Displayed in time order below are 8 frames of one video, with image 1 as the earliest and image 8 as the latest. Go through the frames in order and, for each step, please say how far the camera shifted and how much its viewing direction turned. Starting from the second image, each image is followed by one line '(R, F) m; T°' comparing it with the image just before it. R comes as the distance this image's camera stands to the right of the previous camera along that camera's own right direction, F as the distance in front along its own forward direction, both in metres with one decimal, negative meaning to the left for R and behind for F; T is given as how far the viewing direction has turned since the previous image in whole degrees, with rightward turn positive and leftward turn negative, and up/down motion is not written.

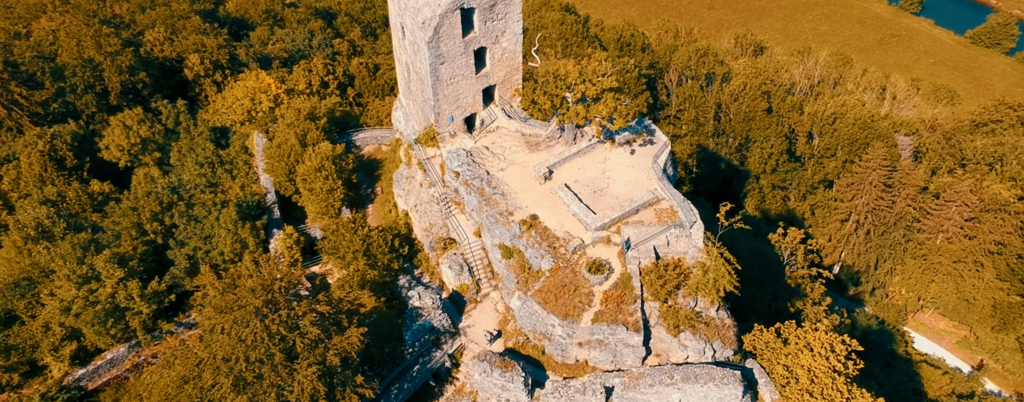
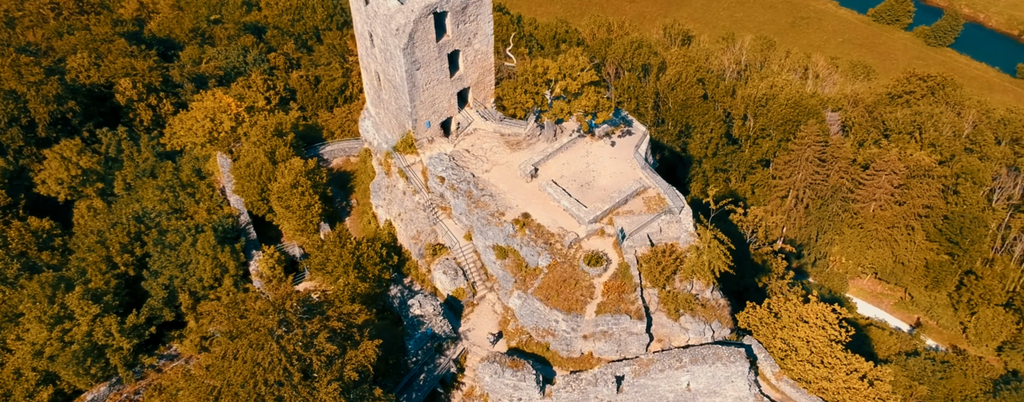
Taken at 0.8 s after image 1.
(-1.8, +0.1) m; +4°
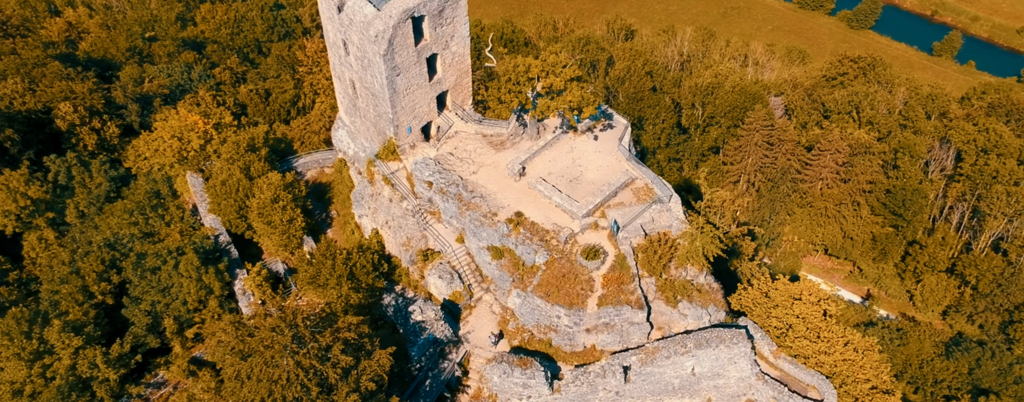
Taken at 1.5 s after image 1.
(-1.4, 0.0) m; +4°
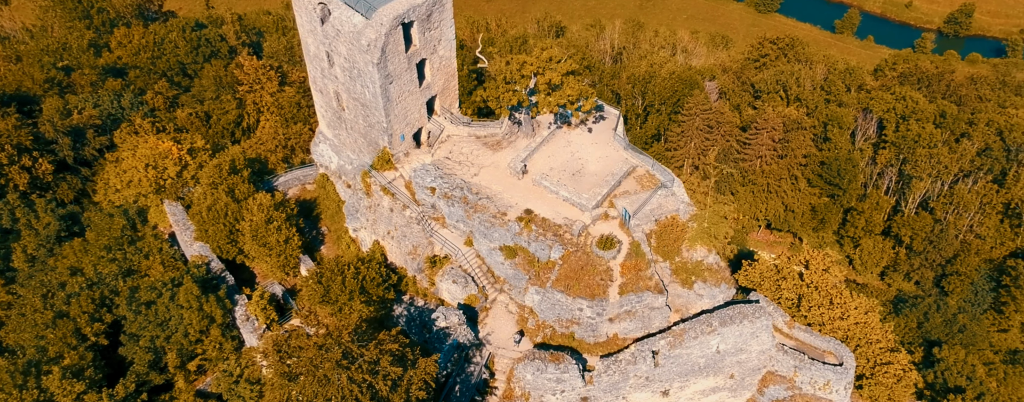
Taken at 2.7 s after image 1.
(-2.6, +0.1) m; +4°
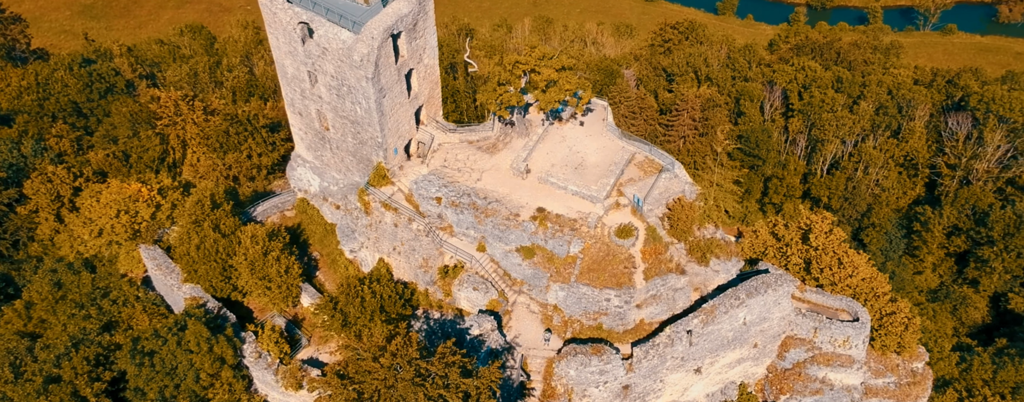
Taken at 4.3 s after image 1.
(-3.3, +0.3) m; +5°
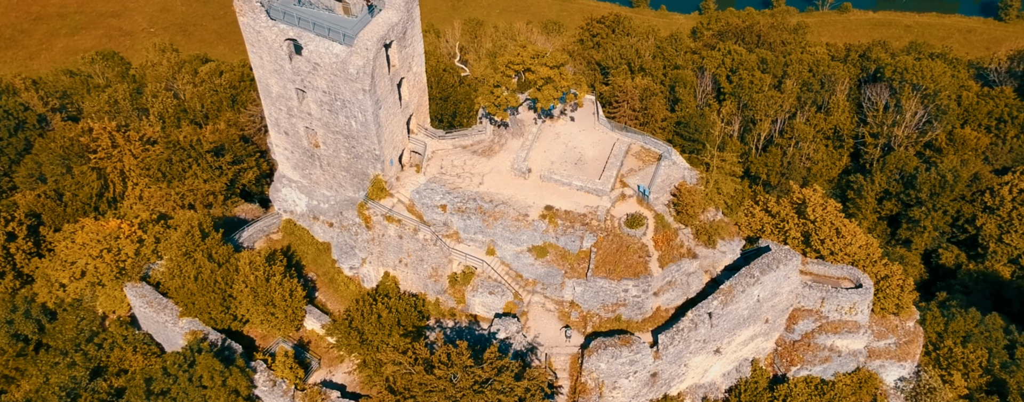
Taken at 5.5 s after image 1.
(-2.5, +0.1) m; +4°
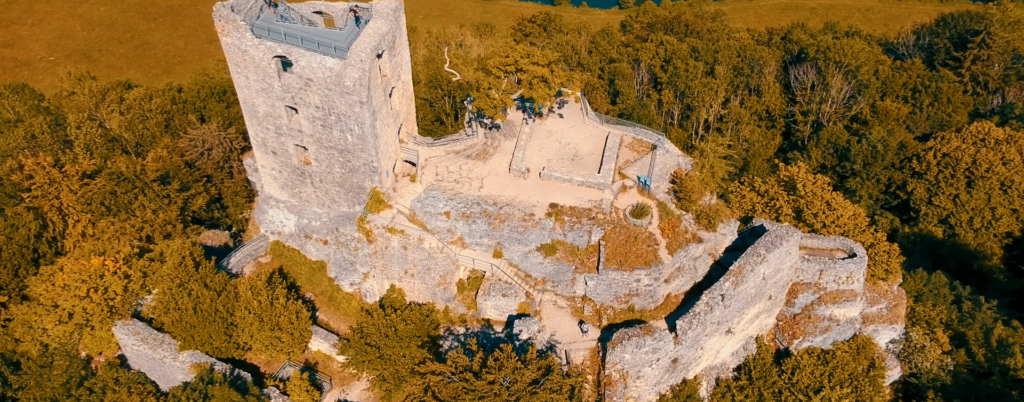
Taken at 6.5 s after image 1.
(-2.2, 0.0) m; +4°
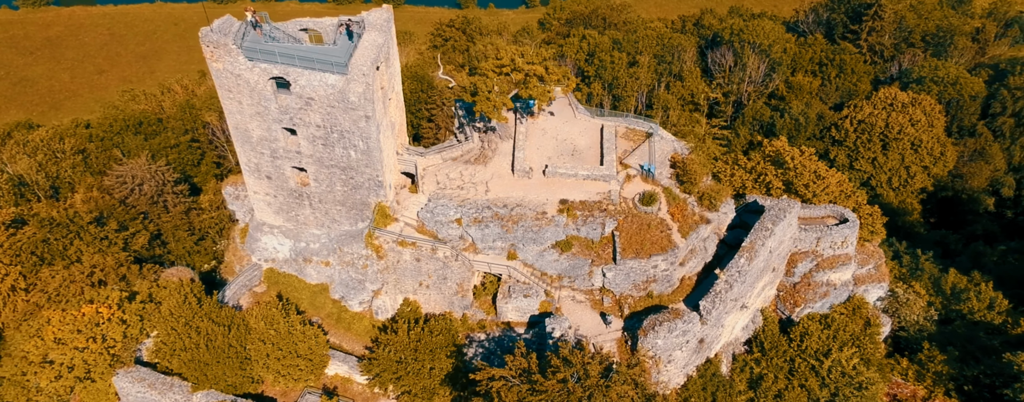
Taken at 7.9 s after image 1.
(-2.9, -0.1) m; +4°
